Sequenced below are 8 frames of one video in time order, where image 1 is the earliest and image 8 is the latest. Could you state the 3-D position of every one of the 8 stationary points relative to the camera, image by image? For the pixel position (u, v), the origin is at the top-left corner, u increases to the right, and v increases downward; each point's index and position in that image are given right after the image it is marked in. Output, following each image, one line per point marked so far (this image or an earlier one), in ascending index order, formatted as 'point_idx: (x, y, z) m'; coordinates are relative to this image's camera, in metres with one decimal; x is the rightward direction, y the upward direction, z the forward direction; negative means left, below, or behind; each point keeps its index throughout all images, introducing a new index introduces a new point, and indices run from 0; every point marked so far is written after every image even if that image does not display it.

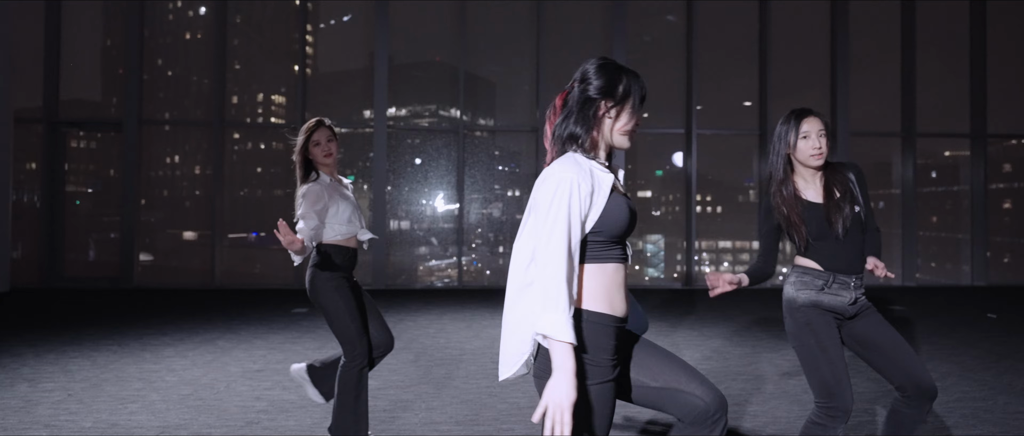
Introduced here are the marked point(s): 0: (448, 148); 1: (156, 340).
0: (-1.2, +1.3, +11.3) m
1: (-3.5, -1.2, +6.0) m
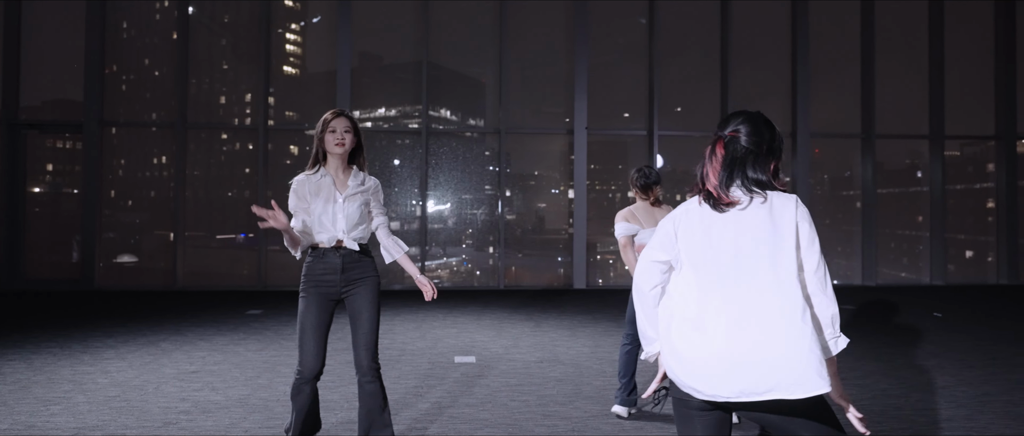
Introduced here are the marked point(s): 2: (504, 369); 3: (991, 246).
0: (-1.8, +1.2, +11.4) m
1: (-4.0, -1.2, +6.0) m
2: (-0.1, -1.3, +5.3) m
3: (+9.0, -0.5, +11.7) m
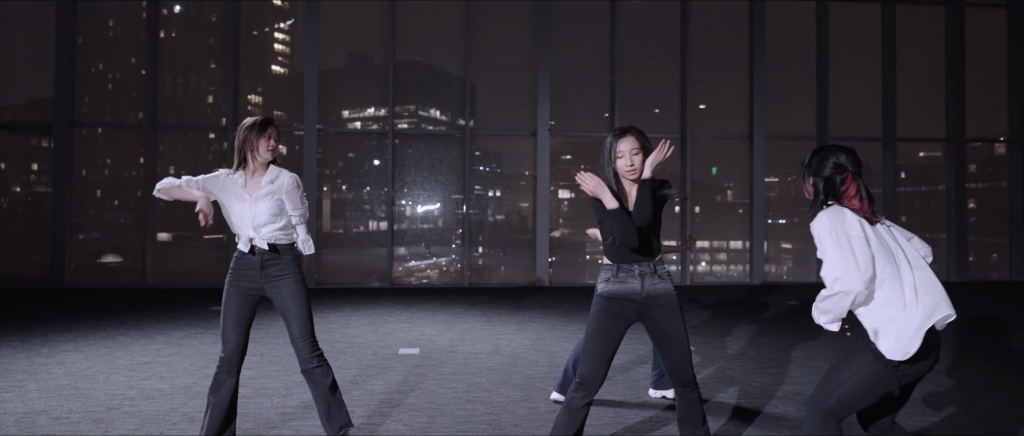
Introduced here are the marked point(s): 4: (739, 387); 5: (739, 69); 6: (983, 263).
0: (-2.4, +1.3, +11.6) m
1: (-4.6, -1.2, +6.3) m
2: (-0.6, -1.3, +5.6) m
3: (+8.4, -0.5, +12.1) m
4: (+1.8, -1.3, +4.8) m
5: (+4.5, +2.9, +12.2) m
6: (+9.2, -0.9, +12.1) m
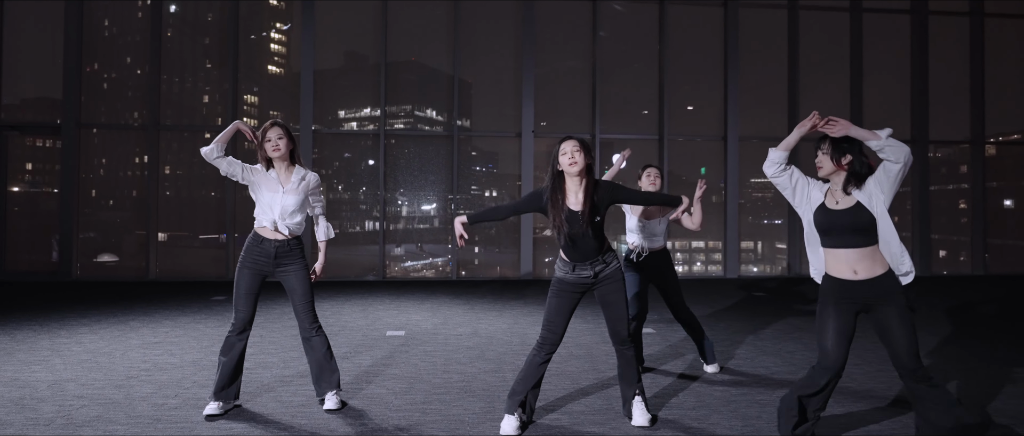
0: (-2.7, +1.3, +12.2) m
1: (-4.8, -1.1, +6.8) m
2: (-0.8, -1.2, +6.1) m
3: (+8.1, -0.4, +12.7) m
4: (+1.5, -1.3, +5.4) m
5: (+4.2, +3.0, +12.8) m
6: (+8.9, -0.8, +12.7) m
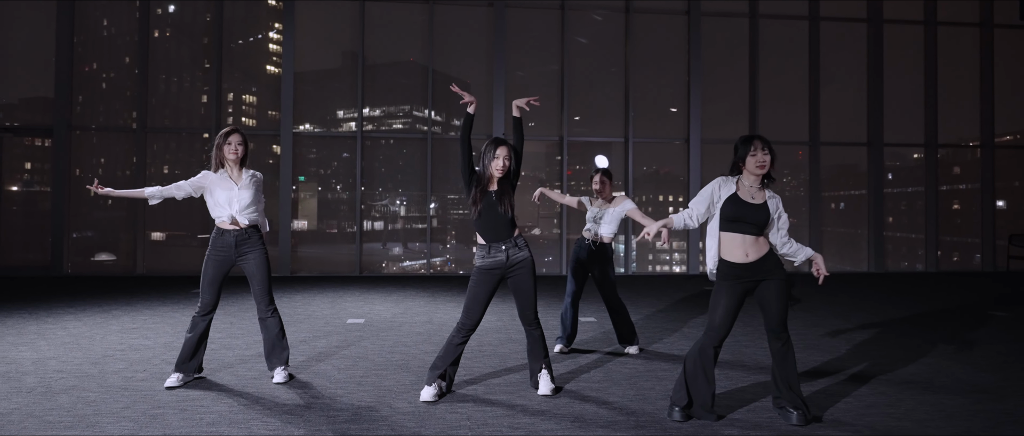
0: (-3.3, +1.4, +12.8) m
1: (-5.4, -1.1, +7.4) m
2: (-1.4, -1.2, +6.7) m
3: (+7.5, -0.4, +13.3) m
4: (+1.0, -1.2, +6.0) m
5: (+3.7, +3.0, +13.4) m
6: (+8.3, -0.8, +13.3) m
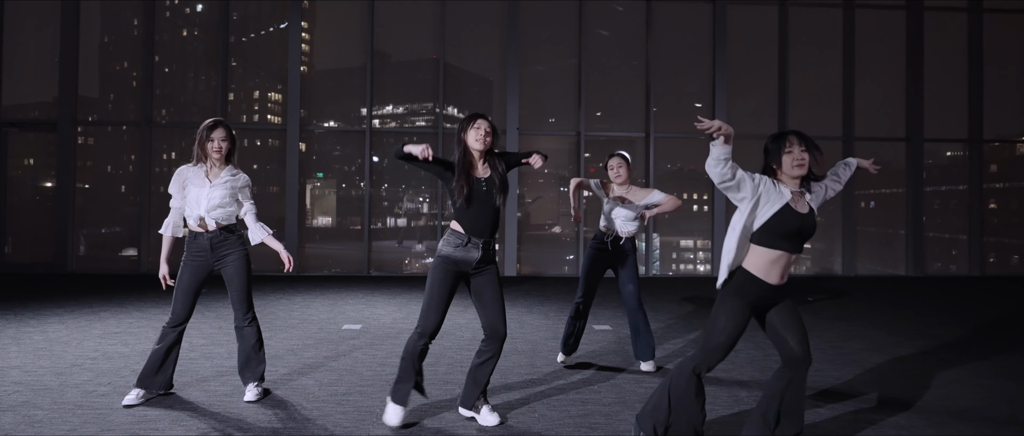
0: (-3.0, +1.4, +12.3) m
1: (-5.3, -1.1, +7.1) m
2: (-1.3, -1.2, +6.2) m
3: (+7.8, -0.4, +12.5) m
4: (+1.0, -1.2, +5.4) m
5: (+4.0, +3.0, +12.7) m
6: (+8.6, -0.8, +12.5) m
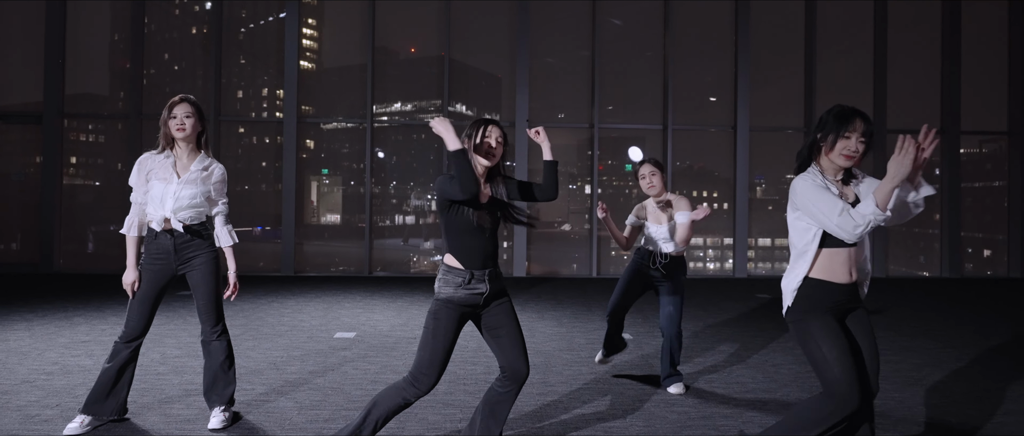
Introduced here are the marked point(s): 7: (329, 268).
0: (-2.8, +1.5, +11.7) m
1: (-5.2, -1.0, +6.5) m
2: (-1.2, -1.1, +5.6) m
3: (+8.0, -0.4, +11.8) m
4: (+1.1, -1.2, +4.8) m
5: (+4.2, +3.1, +12.0) m
6: (+8.8, -0.8, +11.7) m
7: (-3.5, -1.0, +11.8) m
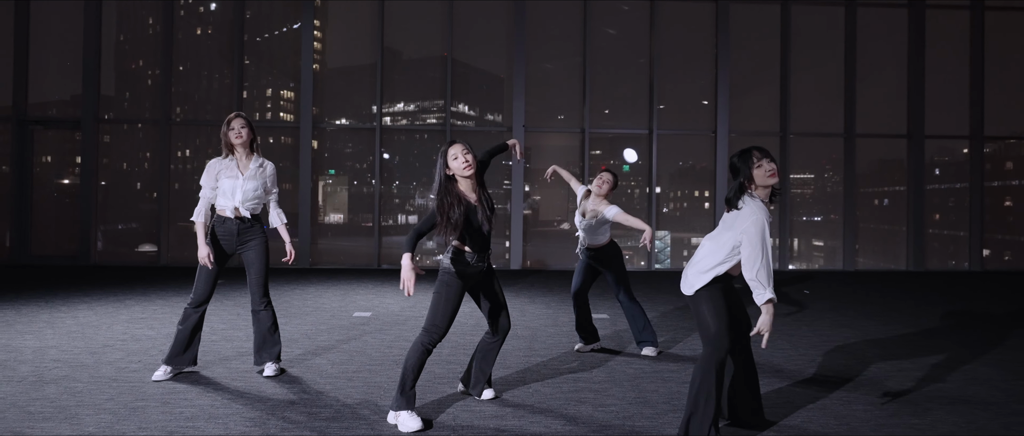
0: (-2.8, +1.5, +12.7) m
1: (-5.2, -1.0, +7.5) m
2: (-1.3, -1.1, +6.6) m
3: (+8.0, -0.3, +12.7) m
4: (+1.0, -1.2, +5.8) m
5: (+4.1, +3.1, +12.9) m
6: (+8.8, -0.7, +12.7) m
7: (-3.5, -0.9, +12.7) m
